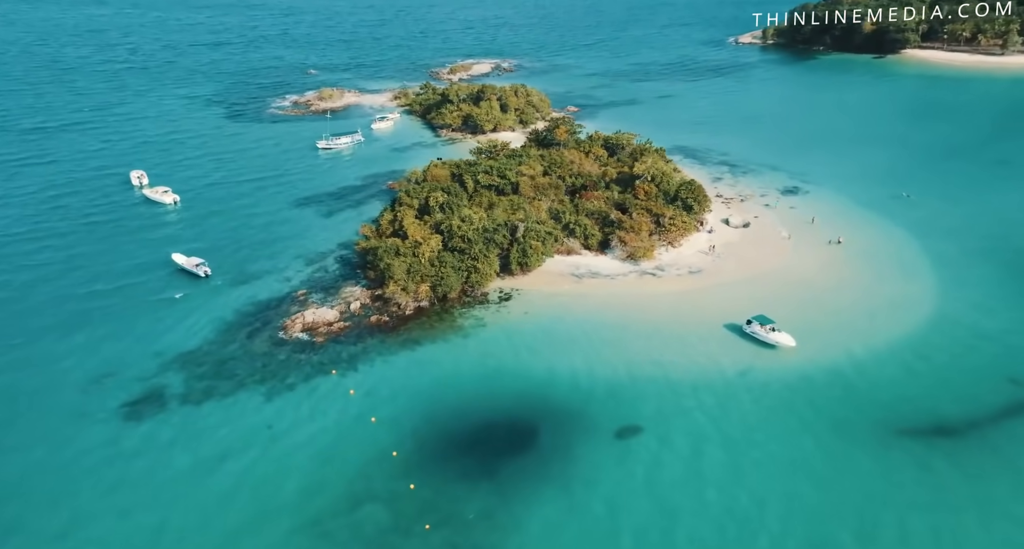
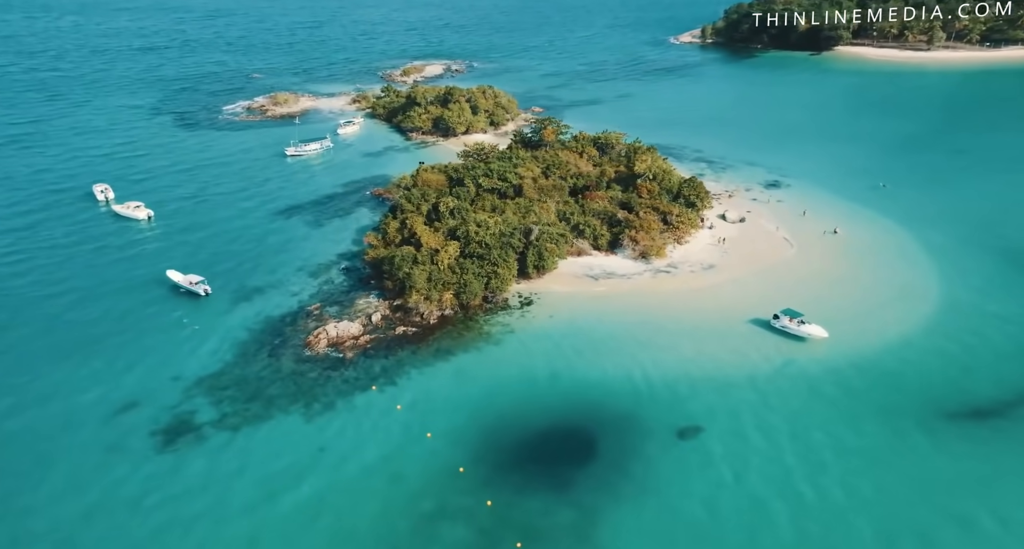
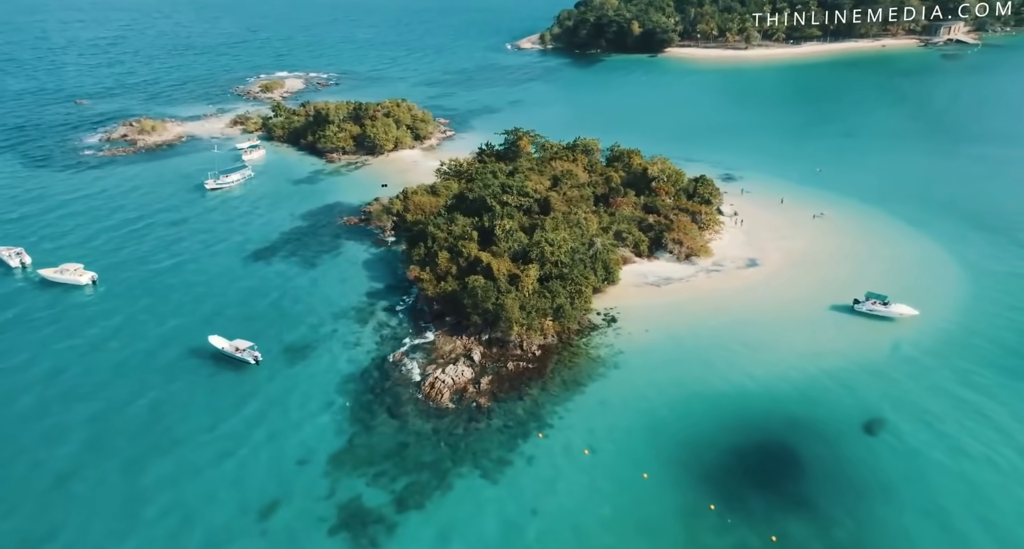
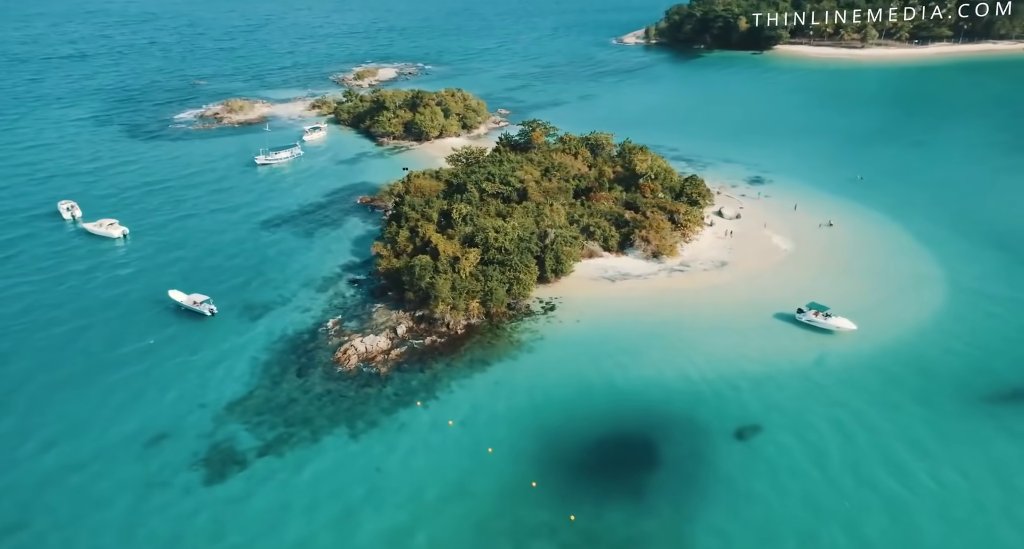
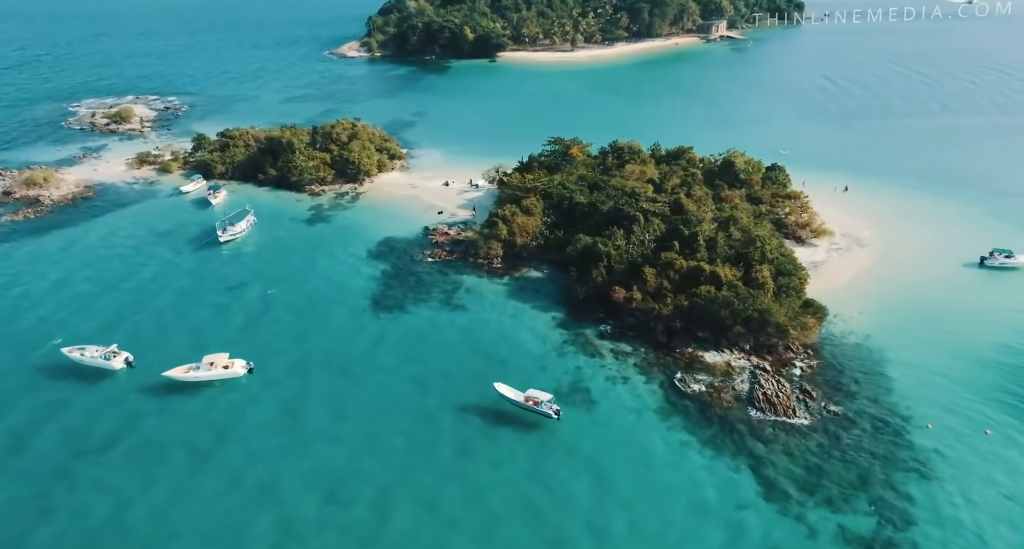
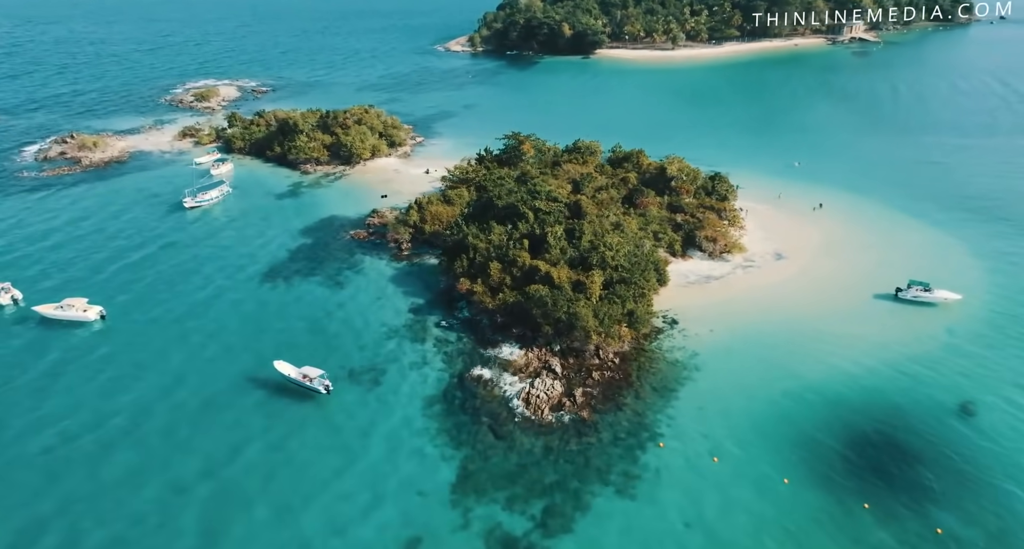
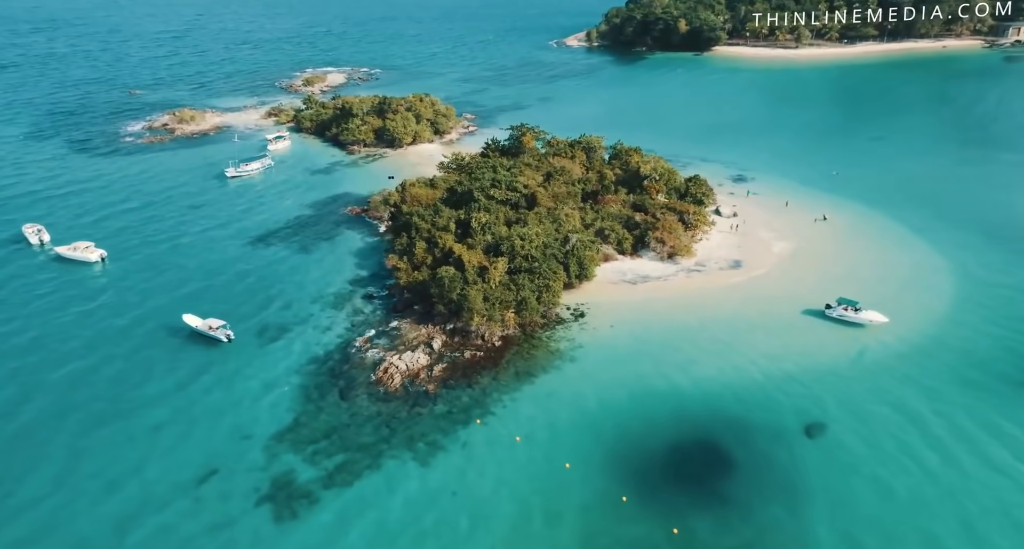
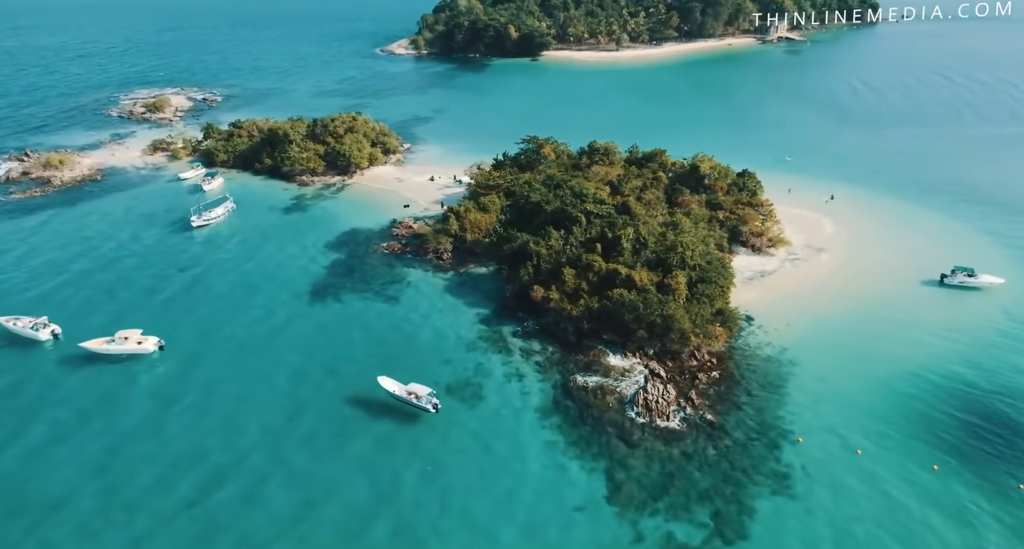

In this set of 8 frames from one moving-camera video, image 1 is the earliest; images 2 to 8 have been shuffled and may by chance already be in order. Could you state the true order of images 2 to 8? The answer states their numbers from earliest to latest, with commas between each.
2, 4, 7, 3, 6, 8, 5
